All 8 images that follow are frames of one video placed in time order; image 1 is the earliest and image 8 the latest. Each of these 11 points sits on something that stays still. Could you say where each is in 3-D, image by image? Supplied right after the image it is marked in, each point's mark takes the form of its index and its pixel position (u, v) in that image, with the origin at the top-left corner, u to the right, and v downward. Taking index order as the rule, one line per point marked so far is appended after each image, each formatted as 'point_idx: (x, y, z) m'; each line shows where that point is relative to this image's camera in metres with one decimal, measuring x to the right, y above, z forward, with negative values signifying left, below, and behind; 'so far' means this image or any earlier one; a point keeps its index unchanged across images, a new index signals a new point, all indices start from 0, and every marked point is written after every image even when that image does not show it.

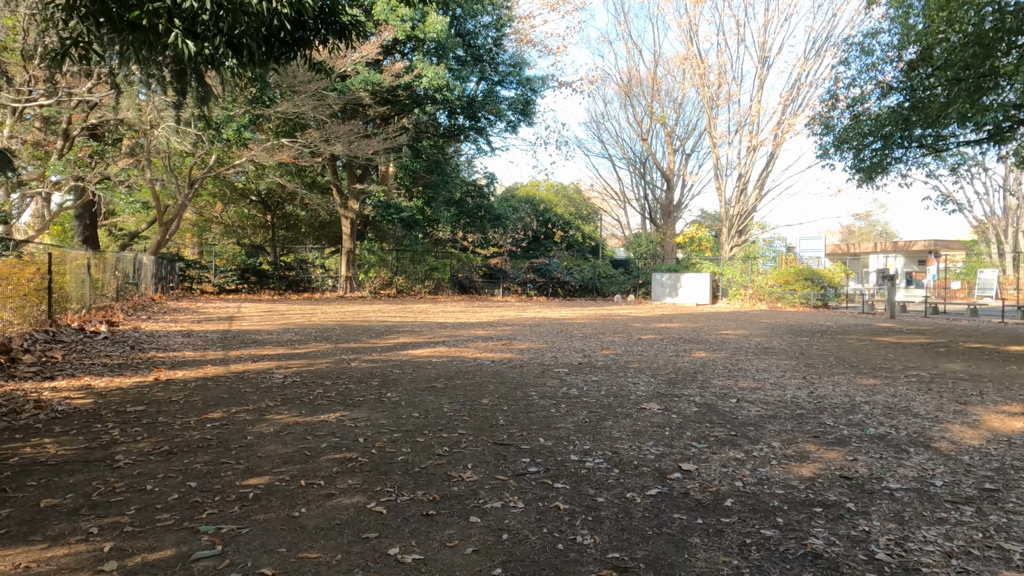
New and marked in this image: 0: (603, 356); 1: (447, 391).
0: (+1.1, -0.8, +8.2) m
1: (-0.5, -0.9, +5.6) m
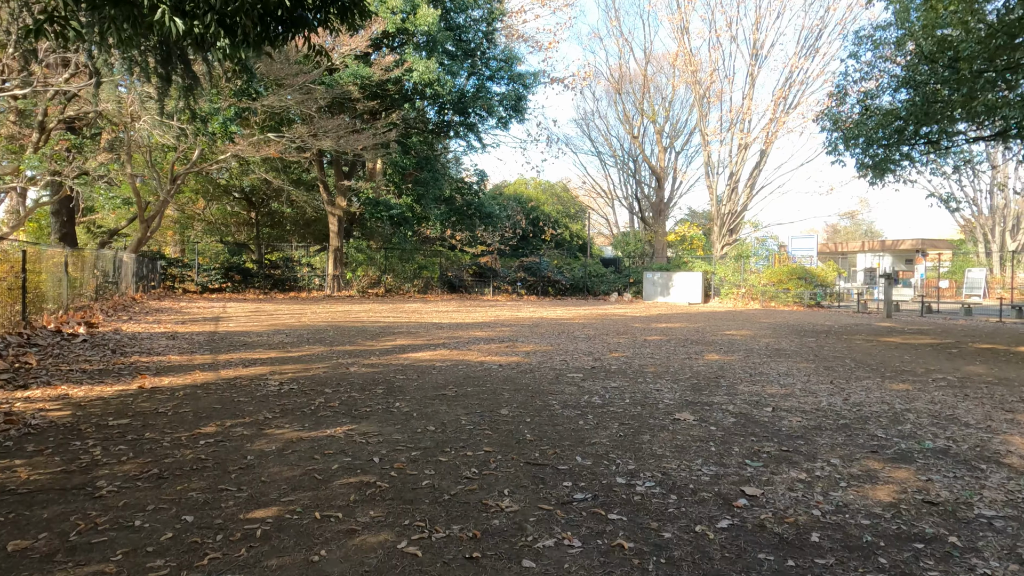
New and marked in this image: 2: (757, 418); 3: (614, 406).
0: (+1.2, -0.8, +7.8) m
1: (-0.4, -0.9, +5.1) m
2: (+1.7, -0.9, +4.7) m
3: (+0.8, -0.9, +4.9) m
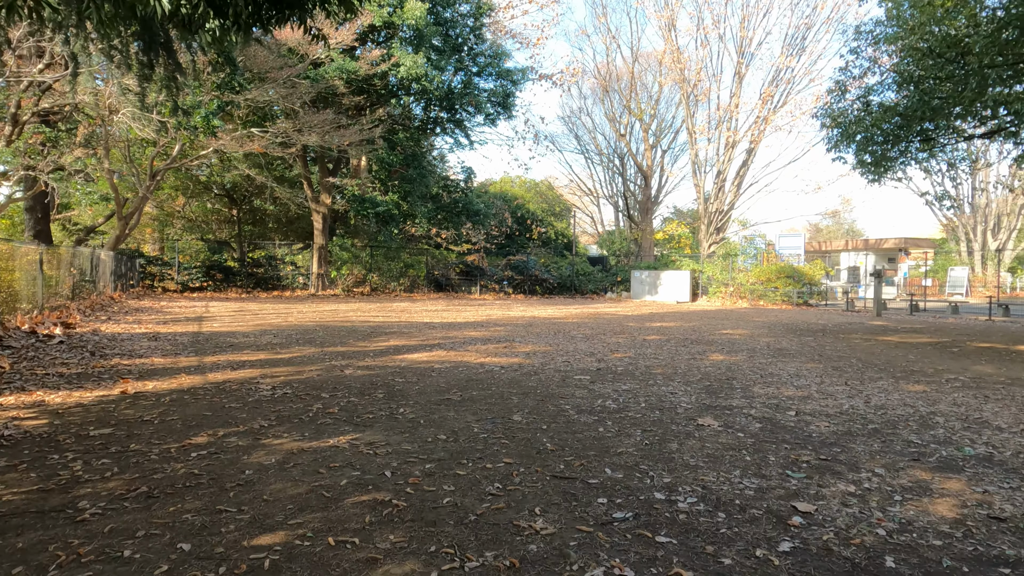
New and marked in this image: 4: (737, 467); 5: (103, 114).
0: (+1.2, -0.8, +7.6) m
1: (-0.3, -0.9, +4.9) m
2: (+1.8, -0.9, +4.5) m
3: (+0.9, -0.9, +4.7) m
4: (+1.1, -0.9, +3.4) m
5: (-9.1, +3.8, +14.6) m
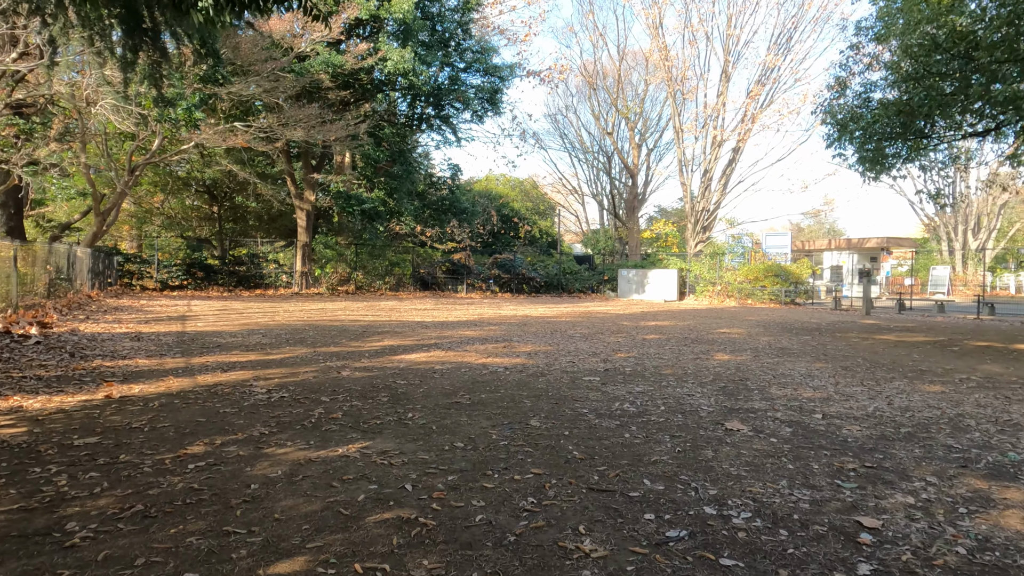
0: (+1.2, -0.8, +7.4) m
1: (-0.2, -0.8, +4.6) m
2: (+1.9, -0.9, +4.3) m
3: (+1.0, -0.9, +4.4) m
4: (+1.3, -0.9, +3.2) m
5: (-9.2, +3.9, +14.1) m
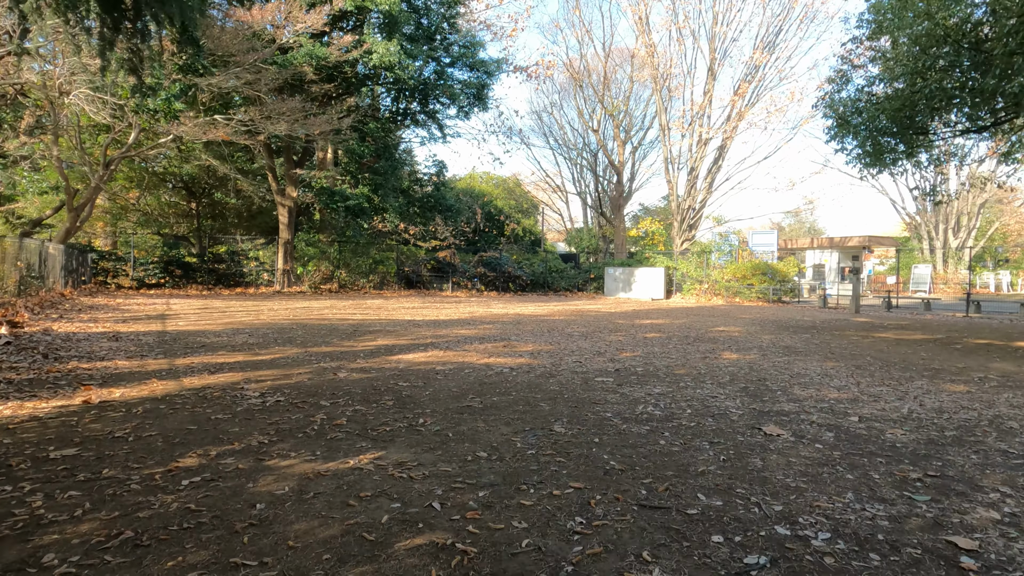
0: (+1.3, -0.8, +7.1) m
1: (-0.1, -0.8, +4.3) m
2: (+2.1, -0.9, +4.0) m
3: (+1.1, -0.8, +4.2) m
4: (+1.4, -0.9, +2.9) m
5: (-9.4, +3.9, +13.5) m
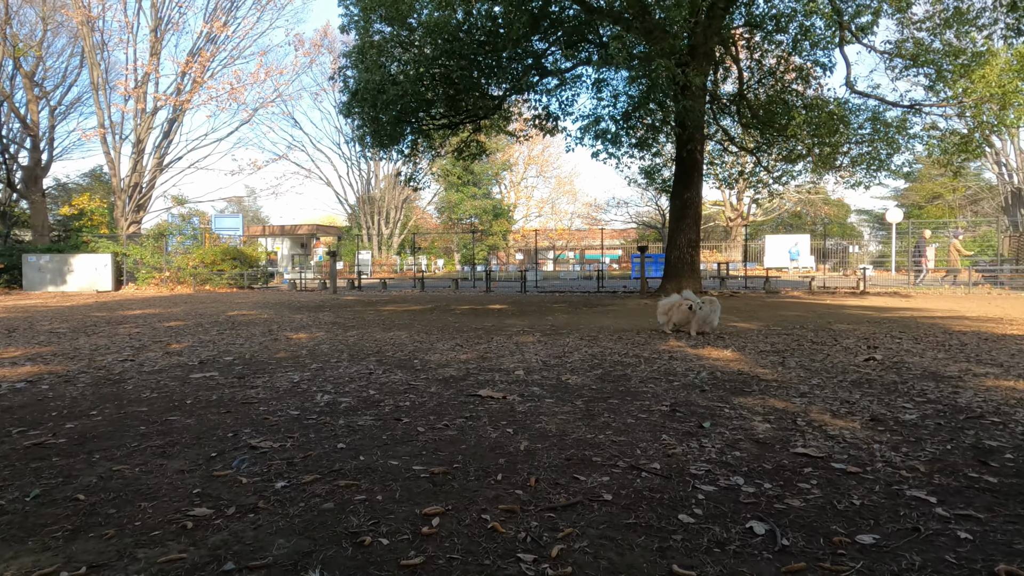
0: (-2.6, -0.5, +5.5) m
1: (-1.5, -0.6, +2.5) m
2: (+0.2, -0.6, +3.9) m
3: (-0.6, -0.6, +3.3) m
4: (+0.6, -0.6, +2.7) m
5: (-14.8, +3.7, +2.0) m
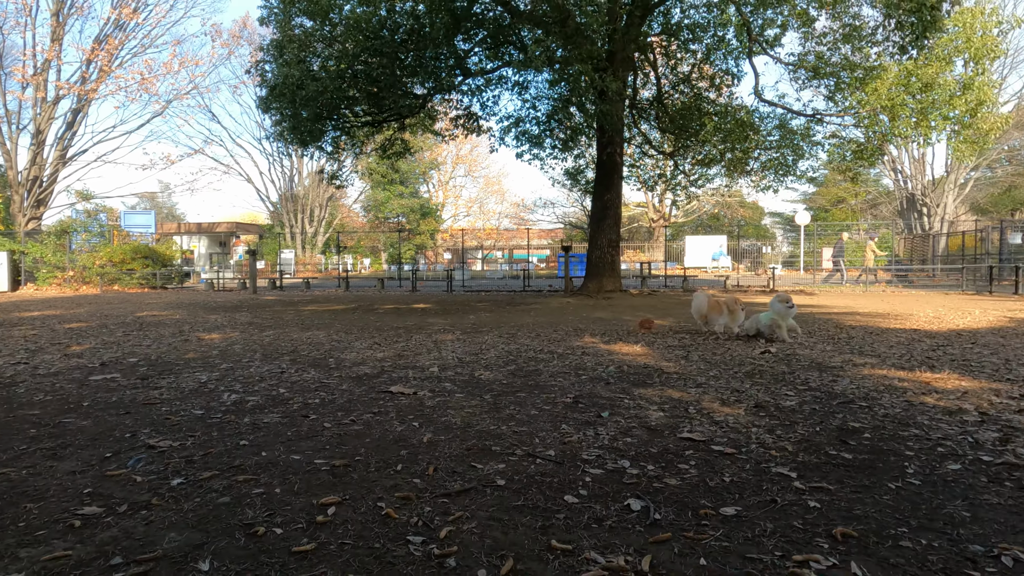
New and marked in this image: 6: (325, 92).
0: (-3.3, -0.5, +5.2) m
1: (-1.9, -0.6, +2.4) m
2: (-0.3, -0.5, +4.0) m
3: (-1.1, -0.5, +3.3) m
4: (+0.2, -0.6, +2.8) m
5: (-15.0, +3.6, +0.5) m
6: (-2.9, +3.0, +10.1) m
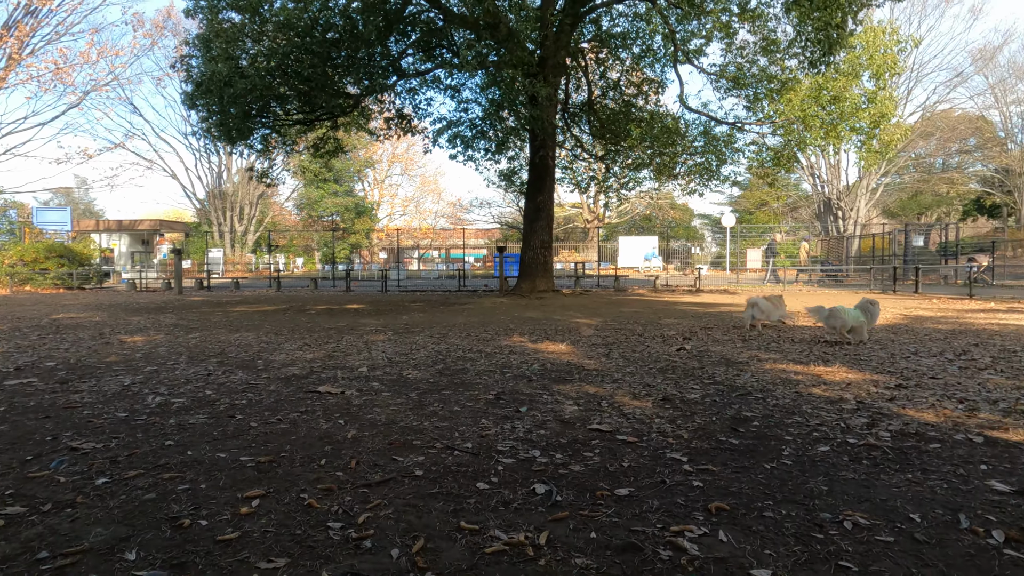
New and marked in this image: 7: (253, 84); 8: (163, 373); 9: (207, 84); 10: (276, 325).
0: (-3.9, -0.5, +5.1) m
1: (-2.2, -0.6, +2.4) m
2: (-0.8, -0.6, +4.1) m
3: (-1.5, -0.6, +3.3) m
4: (-0.2, -0.6, +3.0) m
5: (-15.1, +3.6, -0.7) m
6: (-3.9, +3.0, +10.0) m
7: (-3.8, +3.0, +9.9) m
8: (-2.2, -0.5, +4.2) m
9: (-4.8, +3.2, +10.5) m
10: (-2.9, -0.5, +8.2) m
